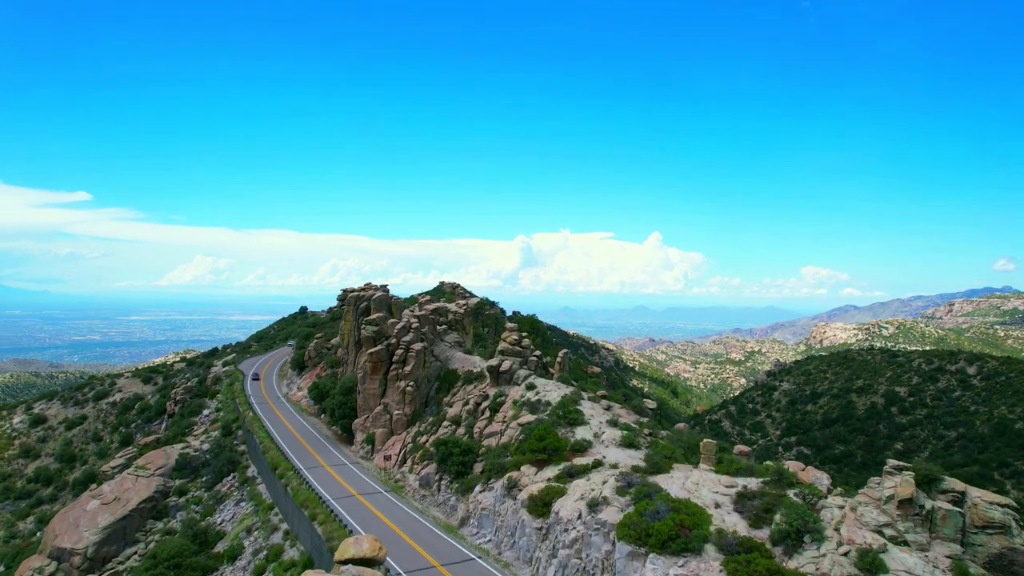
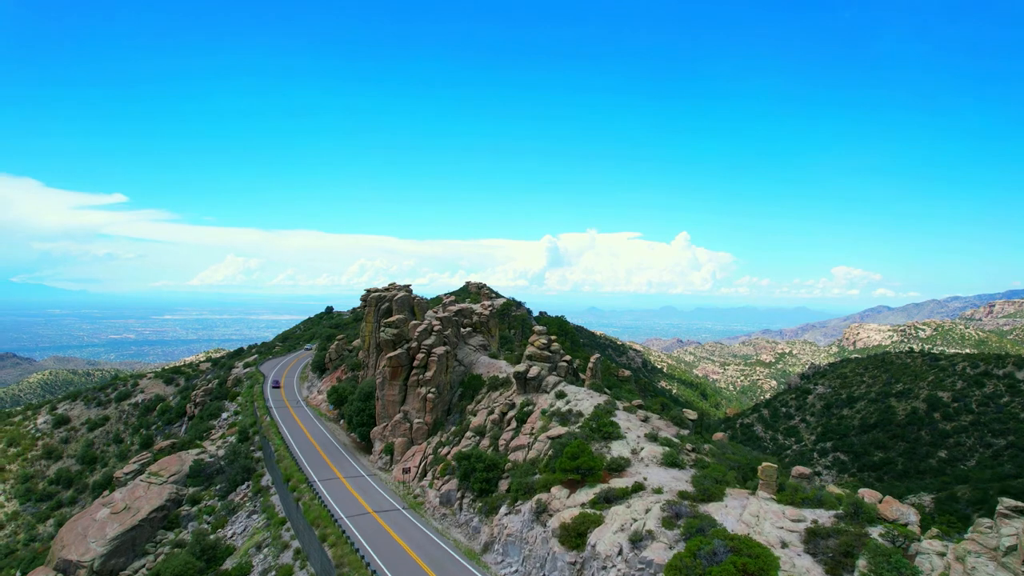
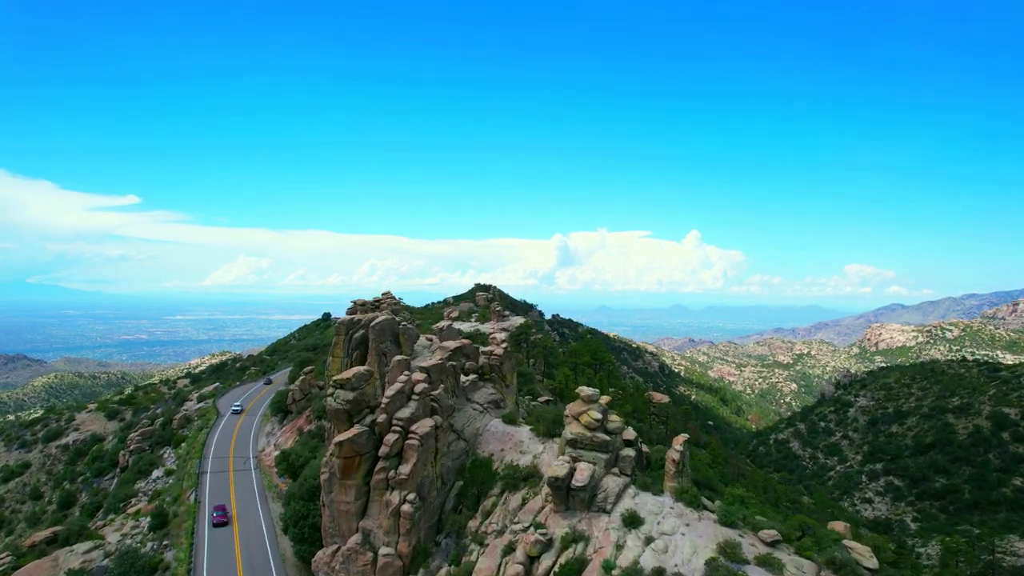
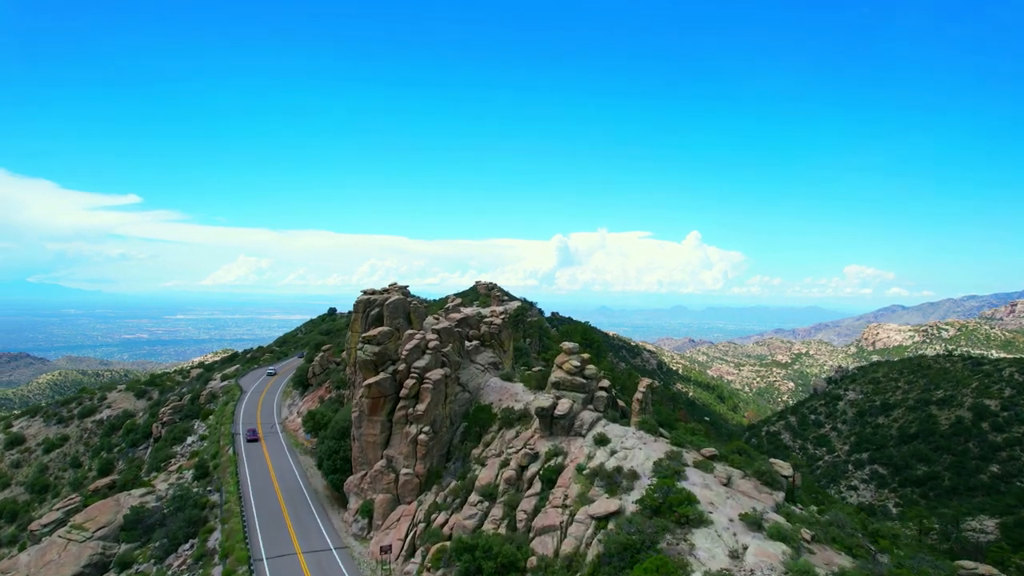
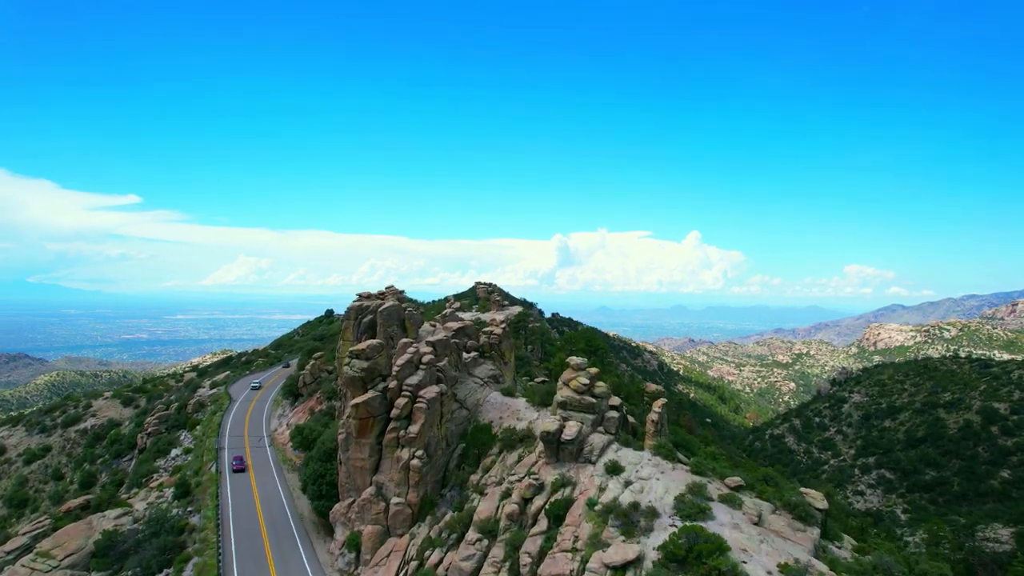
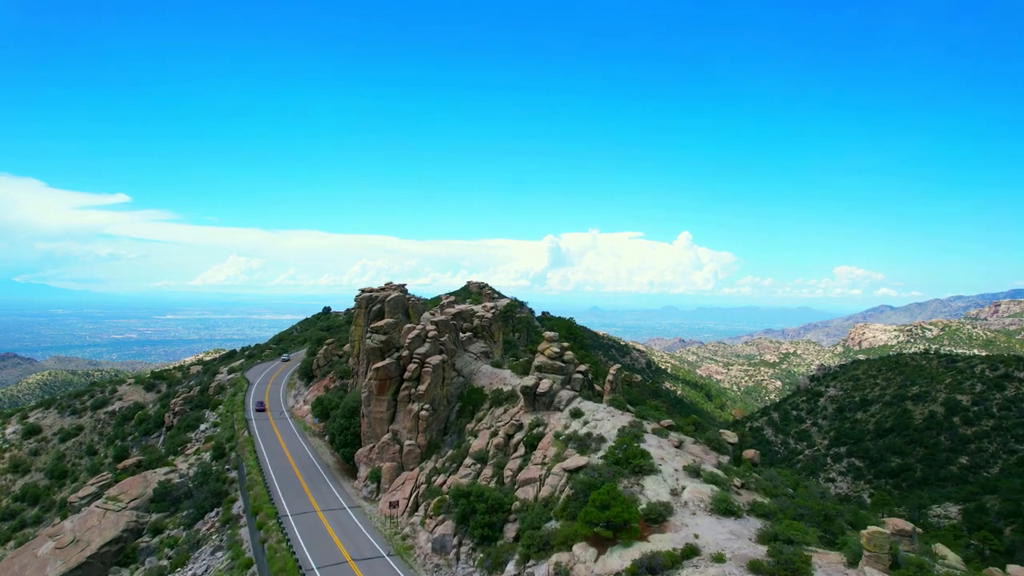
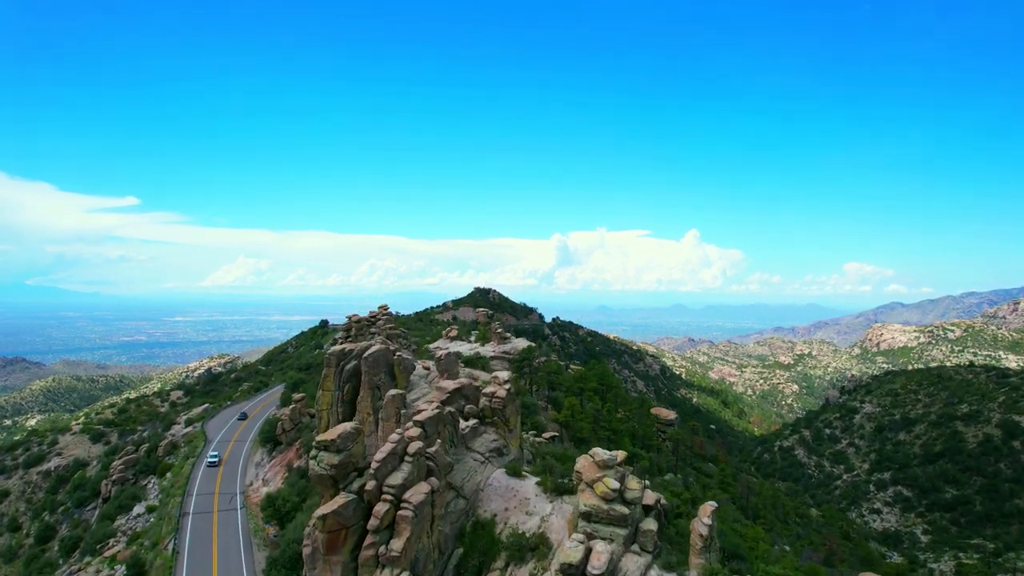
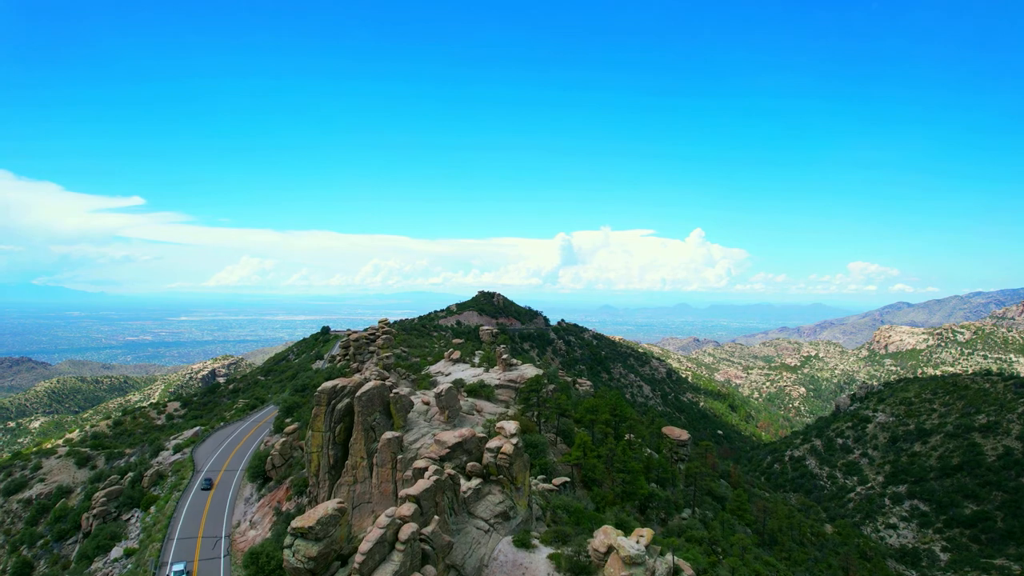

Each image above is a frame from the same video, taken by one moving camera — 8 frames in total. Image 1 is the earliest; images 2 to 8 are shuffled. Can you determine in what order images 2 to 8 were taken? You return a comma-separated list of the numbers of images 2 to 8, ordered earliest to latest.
2, 6, 4, 5, 3, 7, 8
